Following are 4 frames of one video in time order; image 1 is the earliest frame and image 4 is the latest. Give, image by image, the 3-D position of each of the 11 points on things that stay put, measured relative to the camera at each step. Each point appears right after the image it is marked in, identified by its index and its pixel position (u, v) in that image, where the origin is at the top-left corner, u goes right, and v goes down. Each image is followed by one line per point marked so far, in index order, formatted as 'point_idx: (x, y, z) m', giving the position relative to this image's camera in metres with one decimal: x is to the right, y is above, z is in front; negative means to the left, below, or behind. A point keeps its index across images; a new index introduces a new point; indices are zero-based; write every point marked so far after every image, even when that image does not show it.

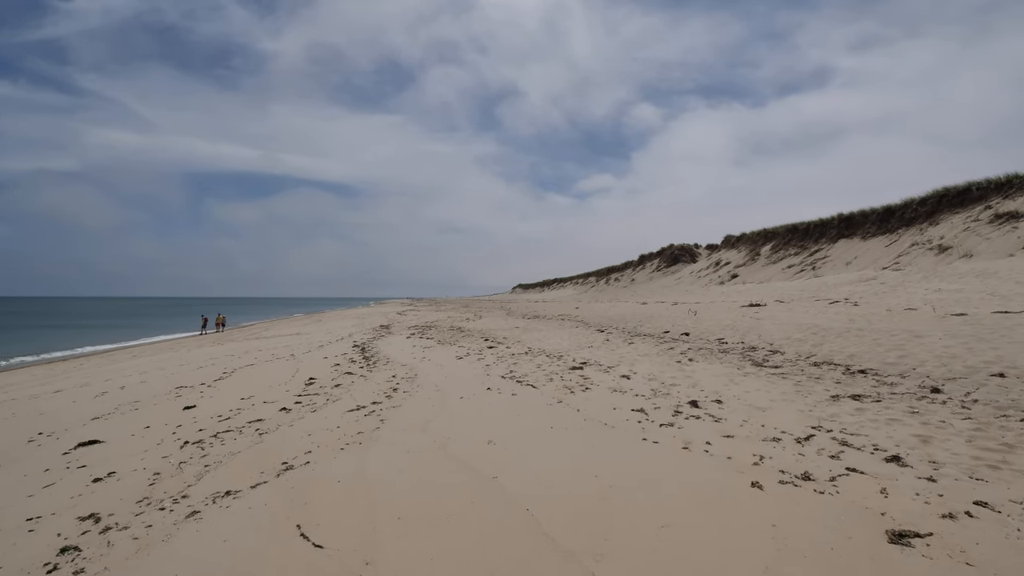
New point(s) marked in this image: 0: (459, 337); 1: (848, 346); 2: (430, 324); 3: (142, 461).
0: (-1.5, -1.4, +14.5) m
1: (+5.4, -0.9, +8.1) m
2: (-3.1, -1.3, +19.0) m
3: (-3.4, -1.6, +4.5) m
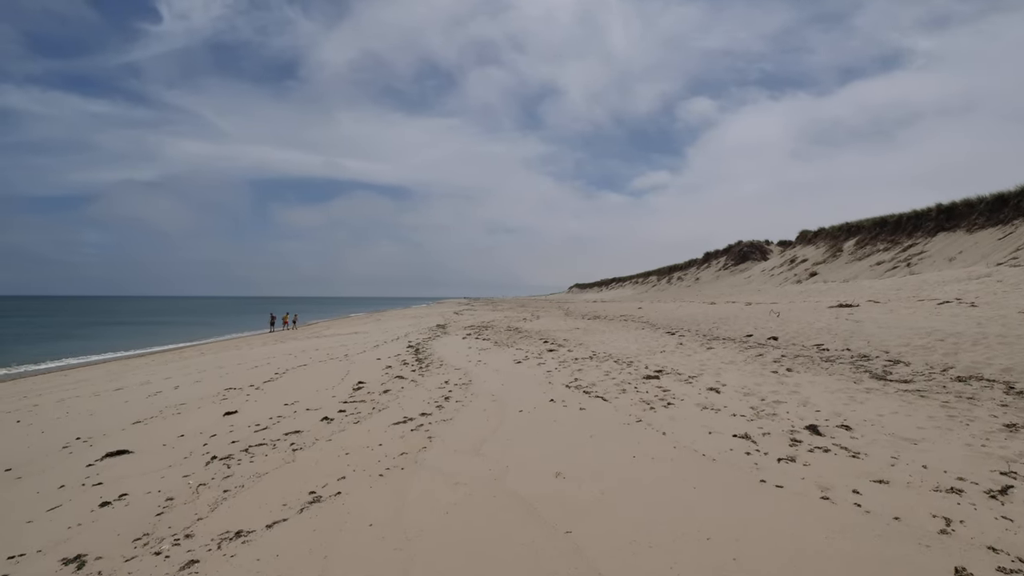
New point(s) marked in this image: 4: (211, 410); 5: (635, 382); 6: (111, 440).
0: (+0.1, -1.4, +13.7) m
1: (+6.3, -0.9, +6.5) m
2: (-0.9, -1.3, +18.3) m
3: (-2.8, -1.5, +4.0) m
4: (-4.0, -1.6, +6.7) m
5: (+1.7, -1.3, +6.9) m
6: (-4.3, -1.6, +5.4) m
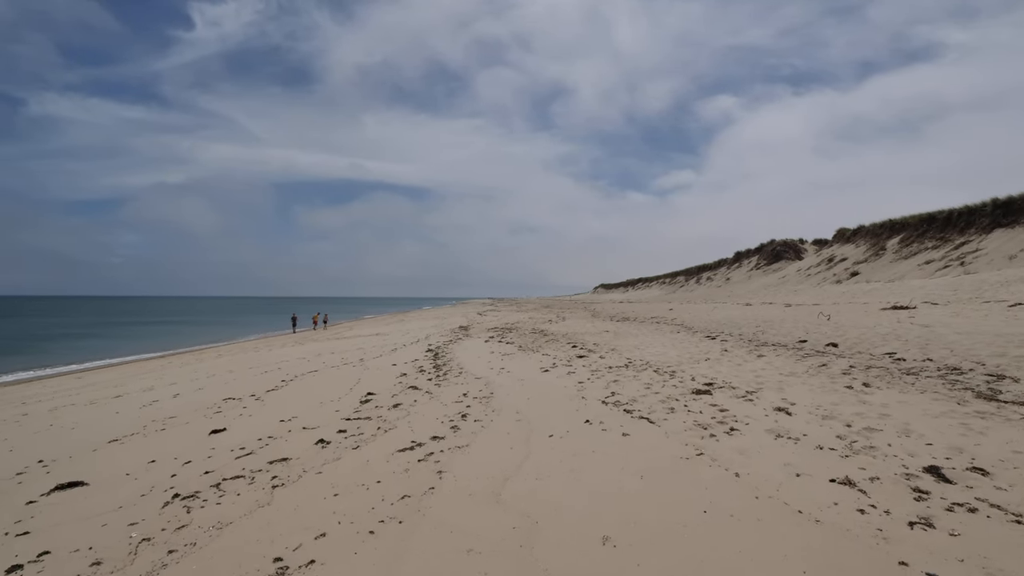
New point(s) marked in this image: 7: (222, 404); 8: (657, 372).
0: (+0.8, -1.4, +12.7) m
1: (+6.6, -0.9, +5.3) m
2: (-0.1, -1.3, +17.4) m
3: (-2.6, -1.5, +3.2) m
4: (-3.7, -1.6, +6.0) m
5: (+2.0, -1.3, +5.9) m
6: (-4.0, -1.6, +4.6) m
7: (-4.2, -1.7, +7.4) m
8: (+2.2, -1.3, +7.7) m
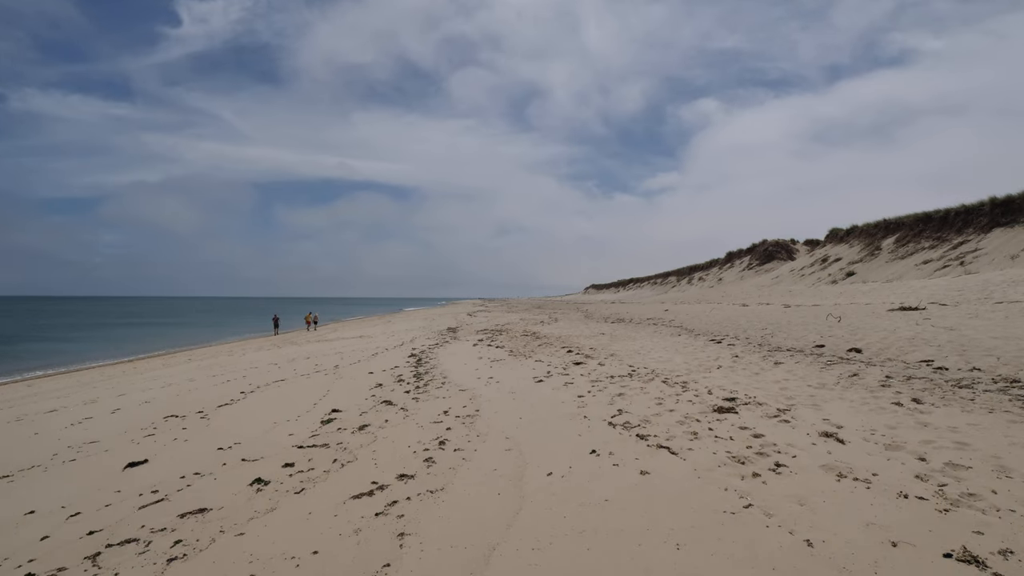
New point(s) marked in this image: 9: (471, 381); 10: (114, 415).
0: (+0.5, -1.4, +11.7) m
1: (+6.5, -0.9, +4.4) m
2: (-0.4, -1.3, +16.4) m
3: (-2.7, -1.5, +2.1) m
4: (-3.8, -1.6, +4.9) m
5: (+1.9, -1.3, +4.9) m
6: (-4.1, -1.6, +3.6) m
7: (-4.4, -1.7, +6.3) m
8: (+2.1, -1.3, +6.8) m
9: (-0.6, -1.4, +7.7) m
10: (-6.0, -1.9, +7.6) m
